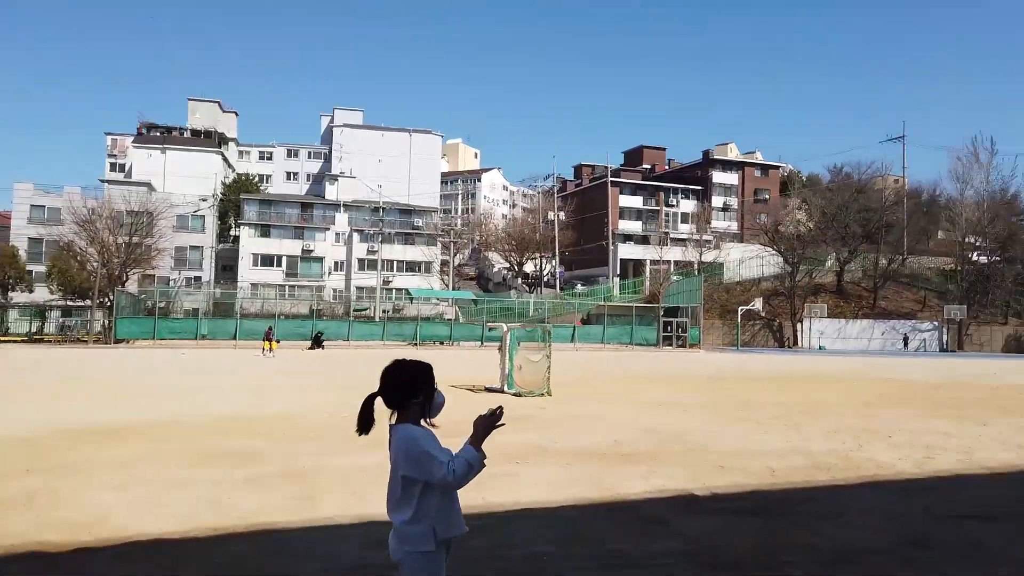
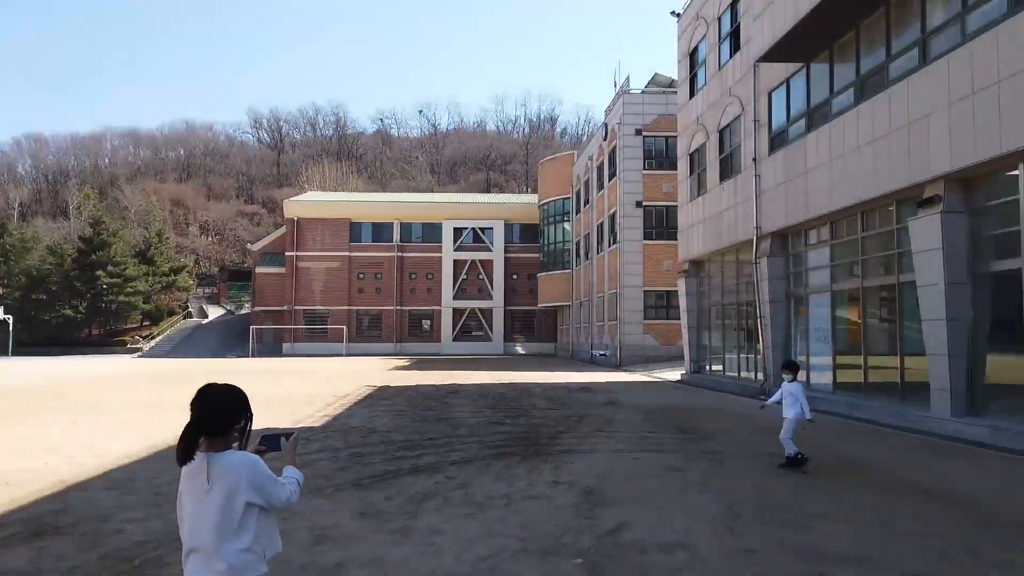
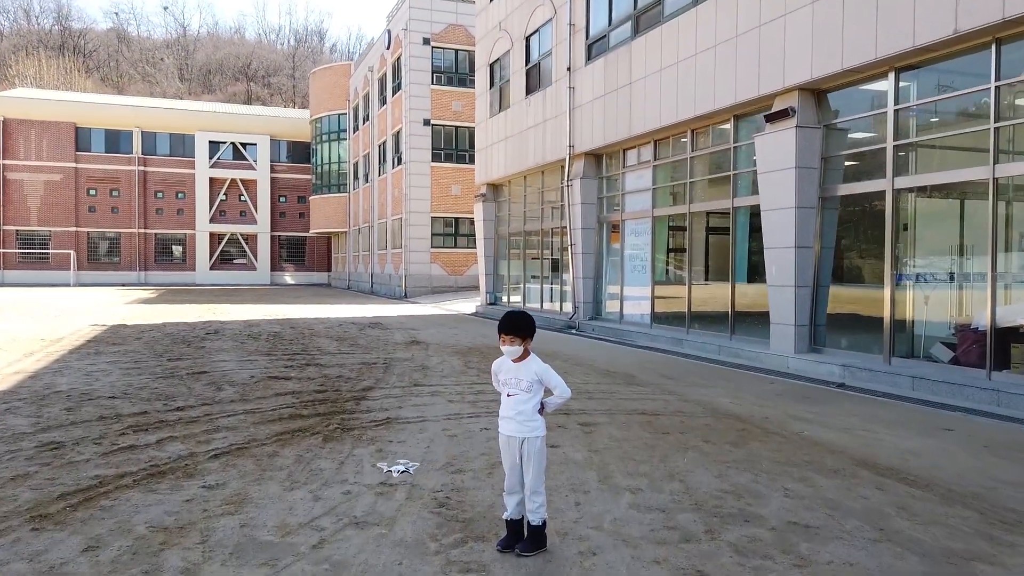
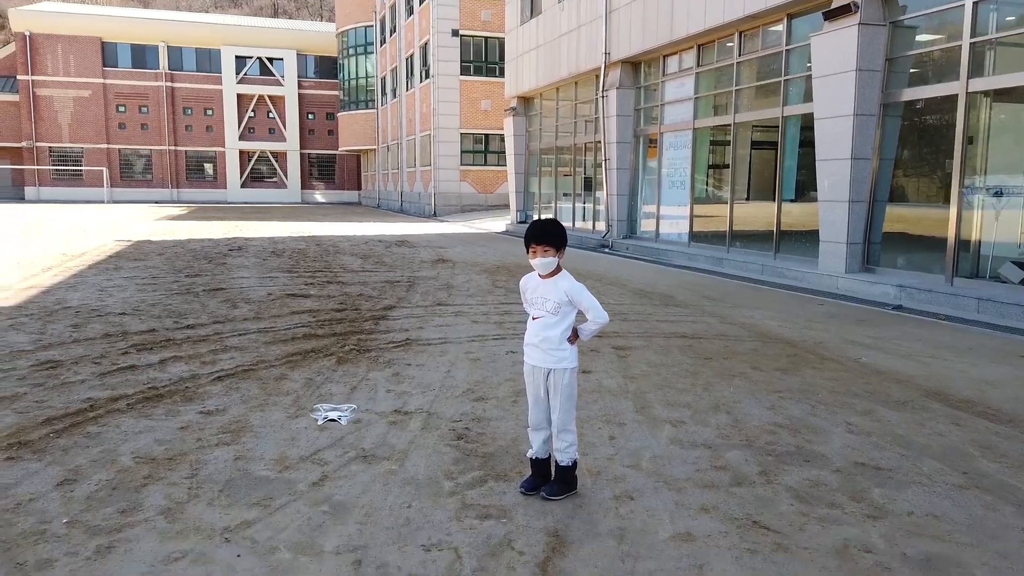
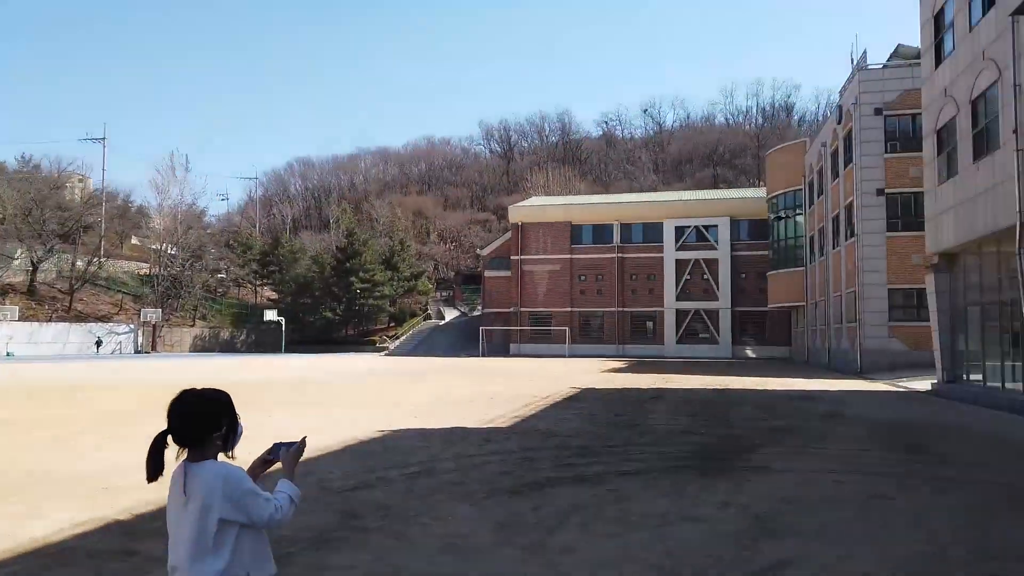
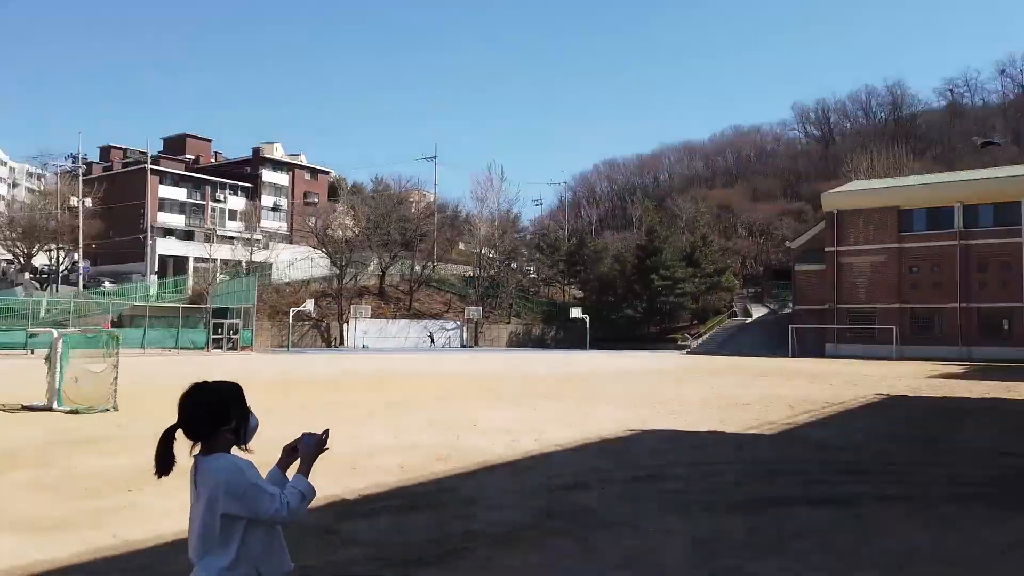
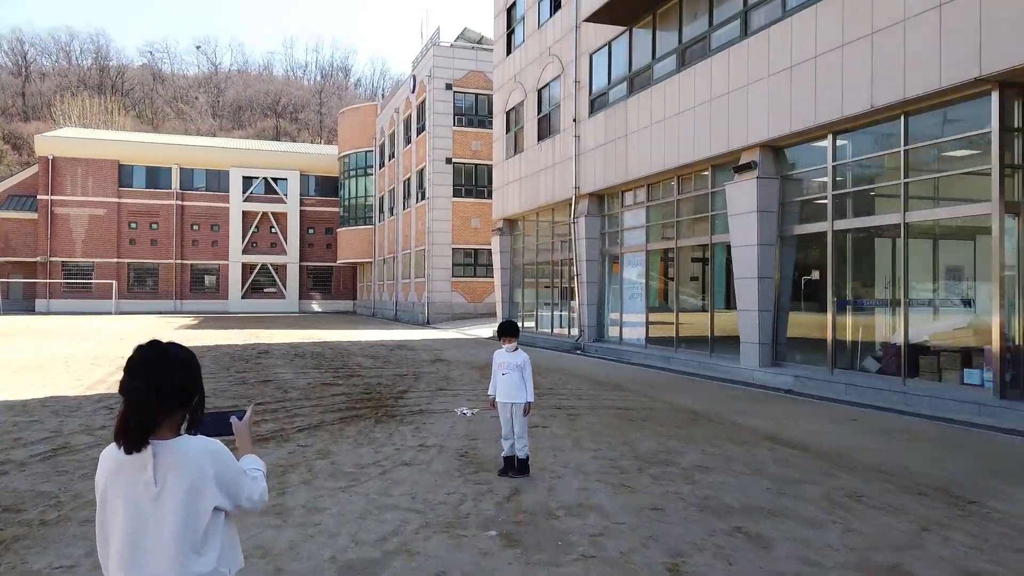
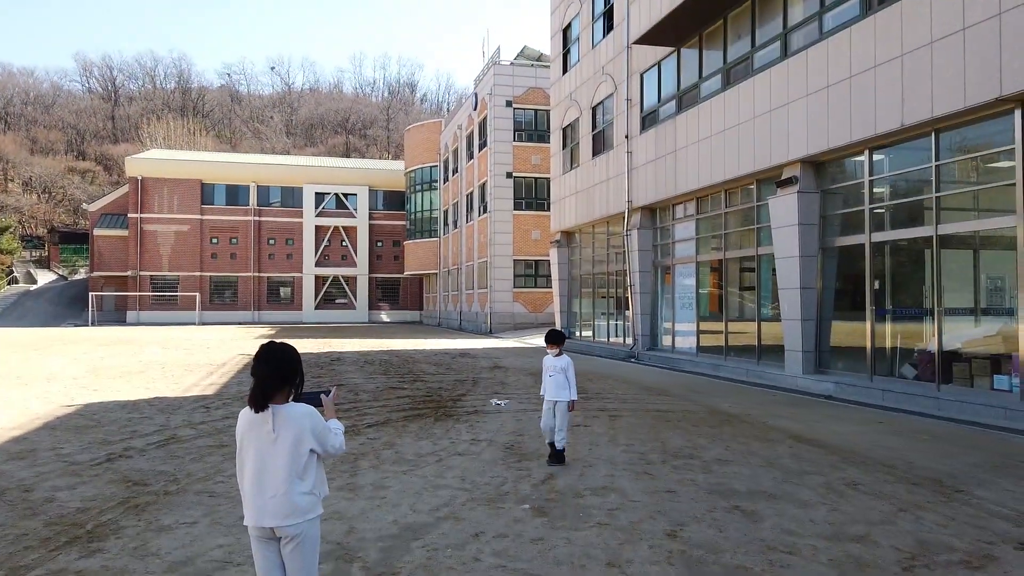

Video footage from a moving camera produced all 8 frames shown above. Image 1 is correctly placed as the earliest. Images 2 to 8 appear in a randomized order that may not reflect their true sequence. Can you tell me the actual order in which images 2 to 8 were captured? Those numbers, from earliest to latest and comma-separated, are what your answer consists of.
6, 5, 2, 8, 7, 3, 4
